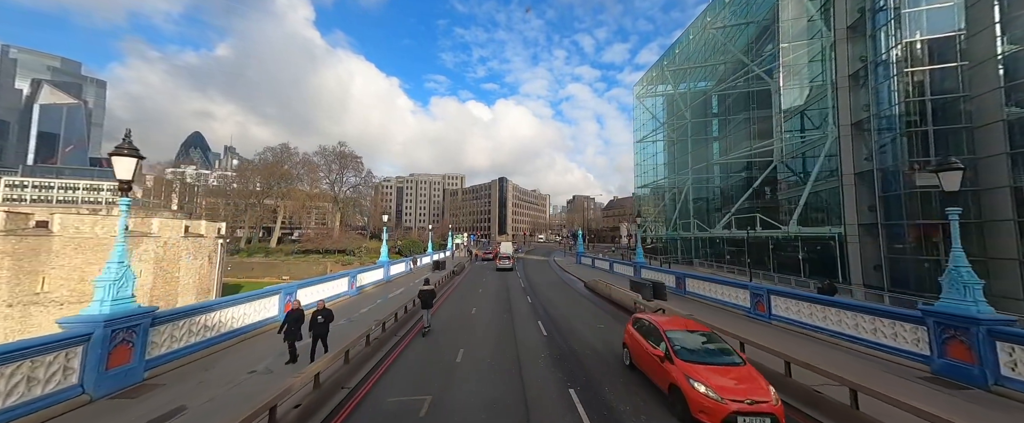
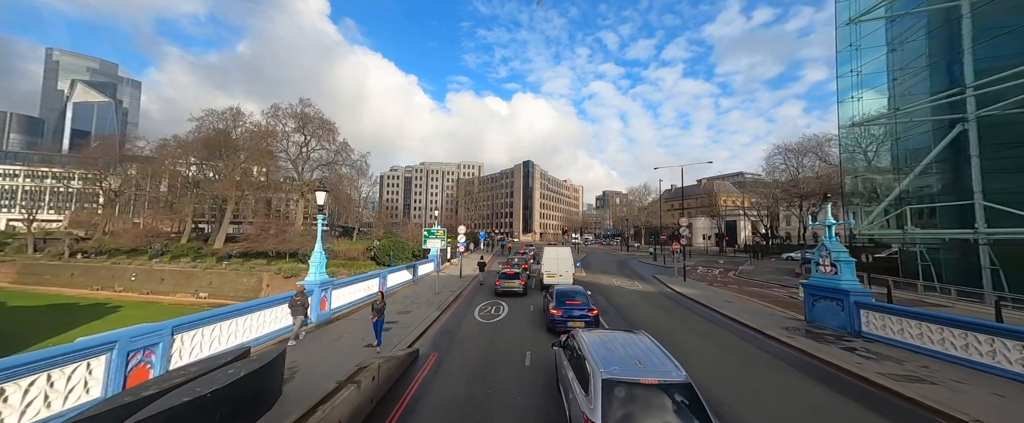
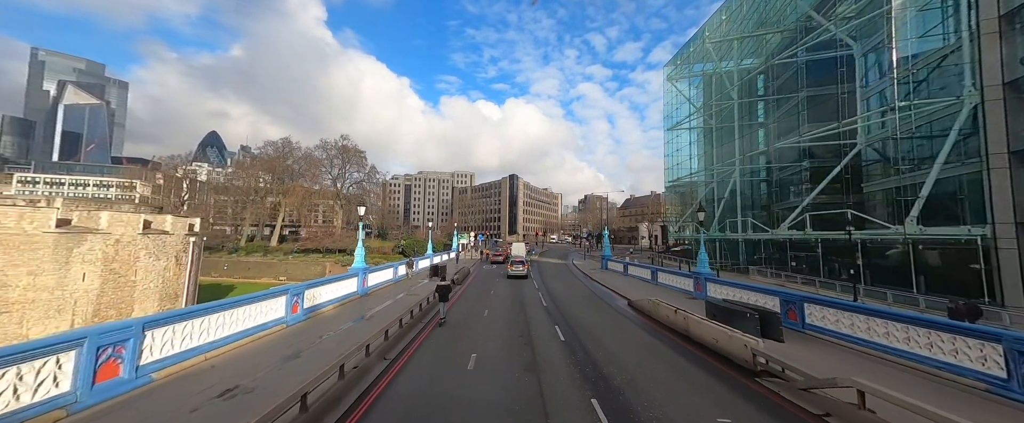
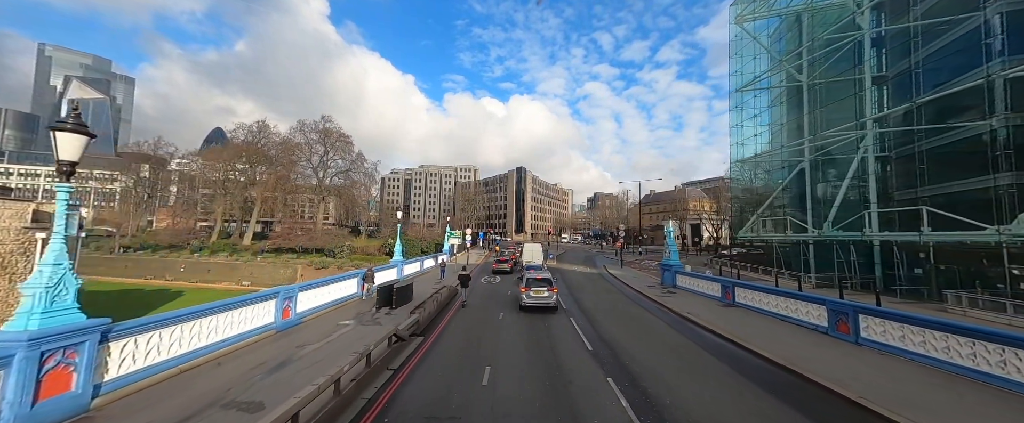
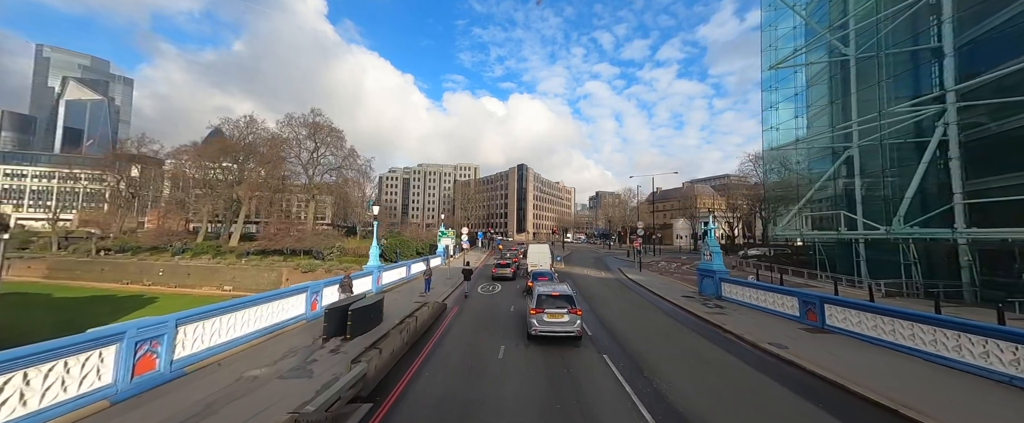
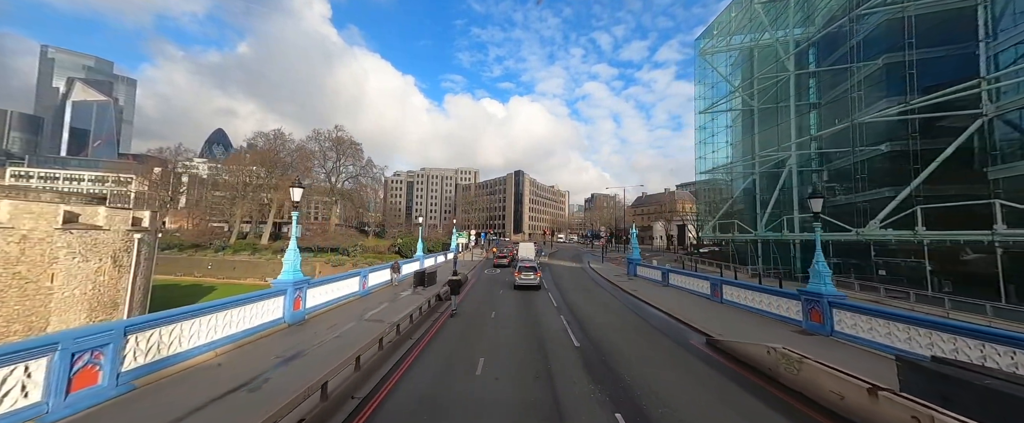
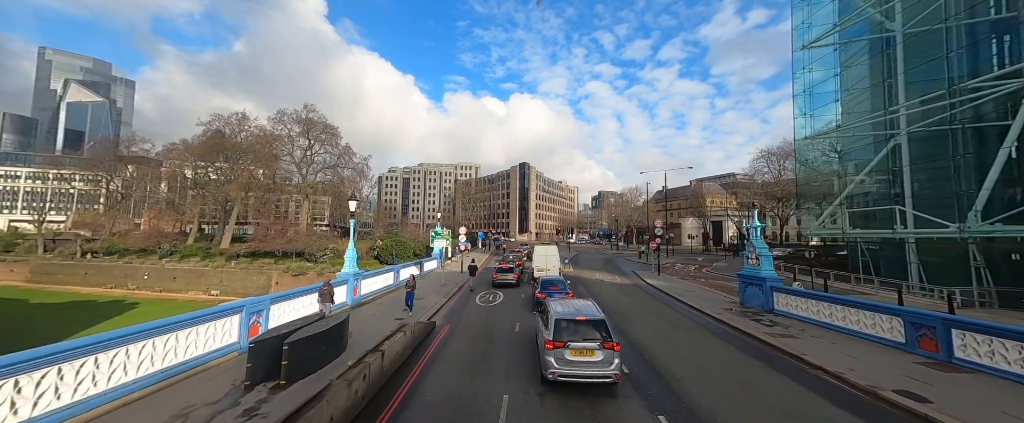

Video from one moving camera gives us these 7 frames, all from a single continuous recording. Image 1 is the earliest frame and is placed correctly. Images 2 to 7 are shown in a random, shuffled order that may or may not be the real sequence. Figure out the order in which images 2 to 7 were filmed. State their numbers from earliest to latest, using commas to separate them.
3, 6, 4, 5, 7, 2
